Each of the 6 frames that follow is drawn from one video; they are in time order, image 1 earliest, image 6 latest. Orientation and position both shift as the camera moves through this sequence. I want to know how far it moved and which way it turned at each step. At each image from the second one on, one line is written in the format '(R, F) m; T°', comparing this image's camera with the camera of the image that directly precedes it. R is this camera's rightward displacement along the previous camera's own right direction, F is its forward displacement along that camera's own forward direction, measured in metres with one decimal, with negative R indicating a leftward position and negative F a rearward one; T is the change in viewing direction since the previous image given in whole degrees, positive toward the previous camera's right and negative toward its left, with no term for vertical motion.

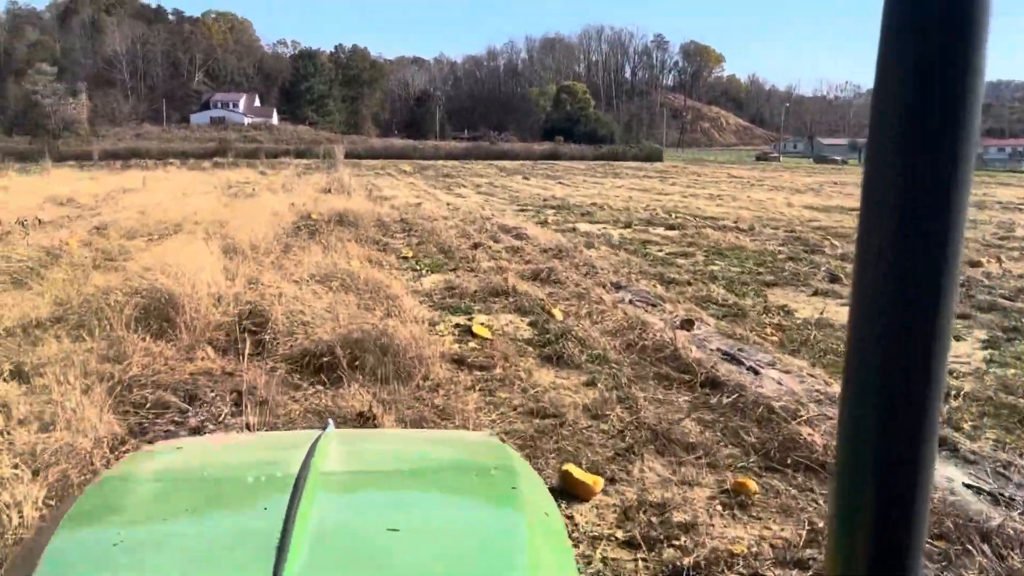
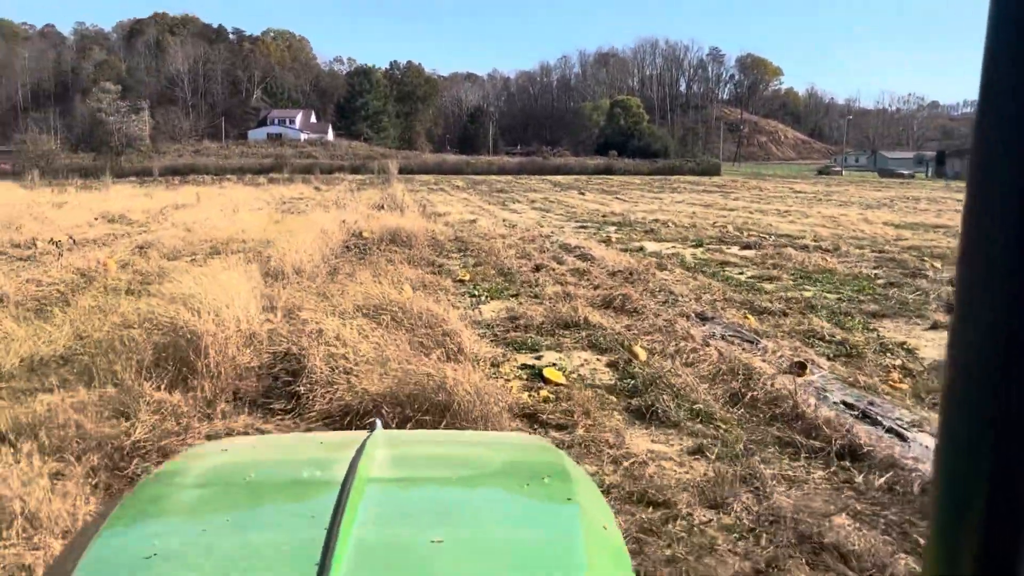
(-0.2, +0.9) m; -3°
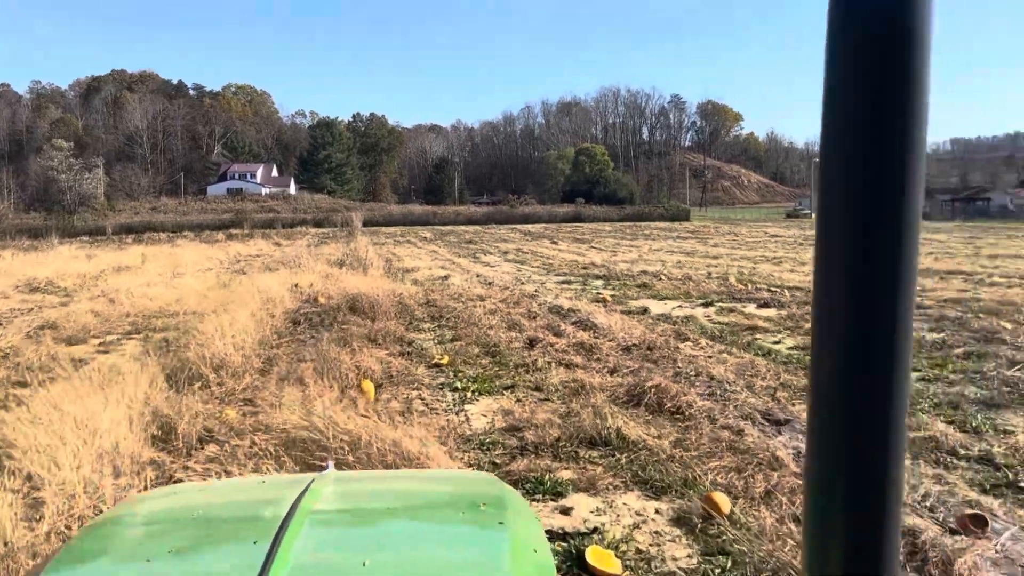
(-0.2, +1.9) m; +2°
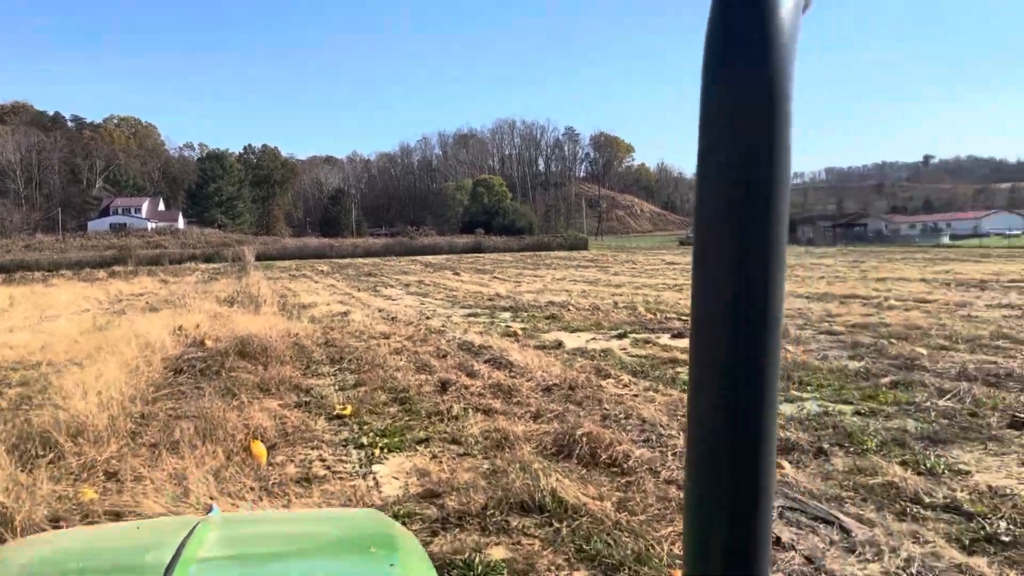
(-0.1, +0.6) m; +7°
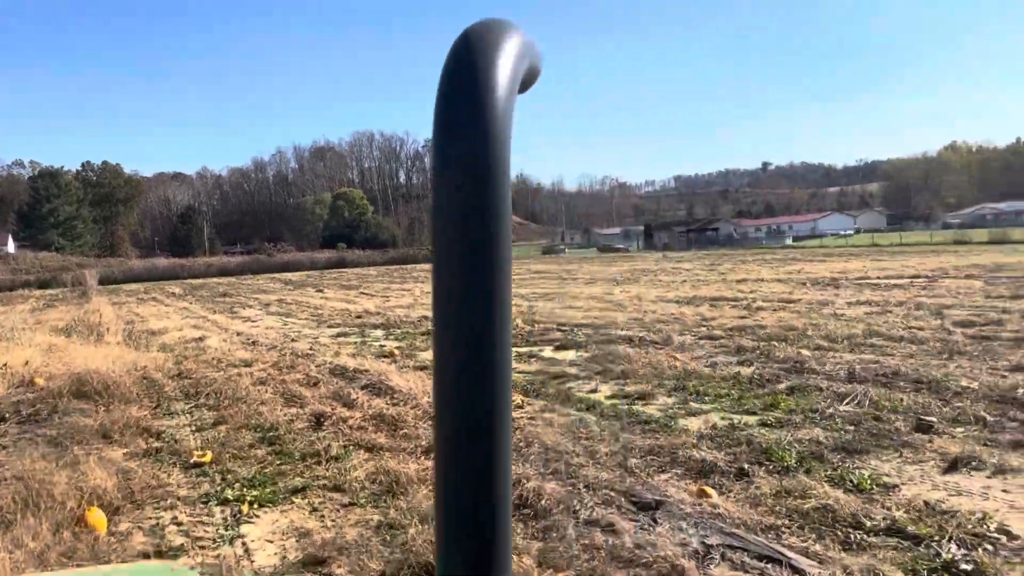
(-0.1, +0.6) m; +9°
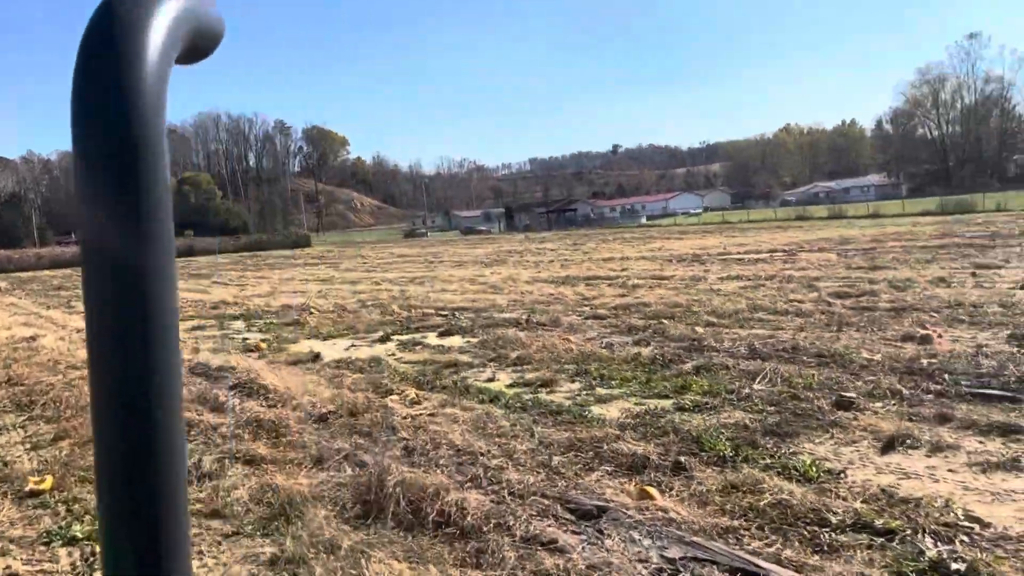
(-0.2, +0.6) m; +9°
